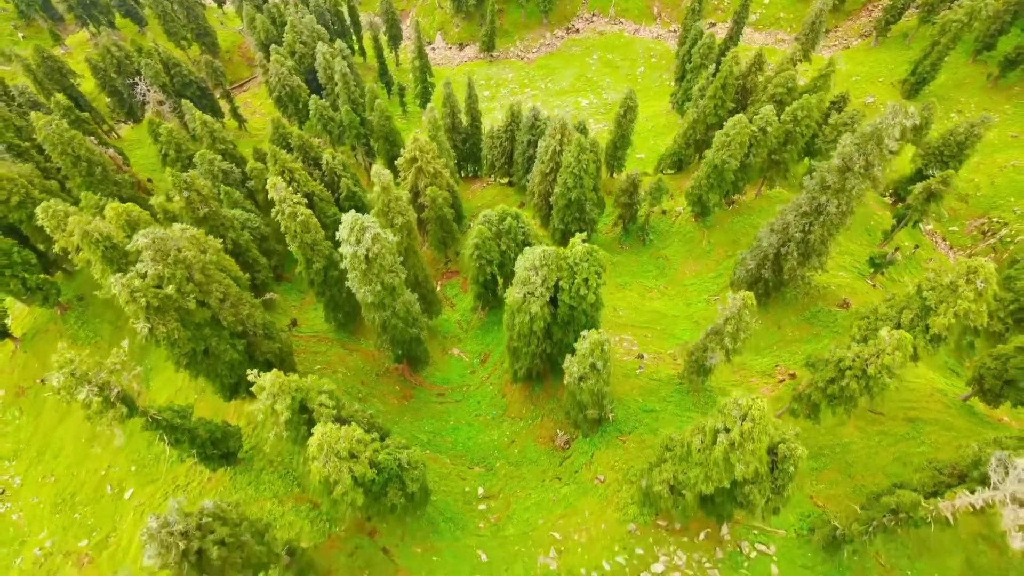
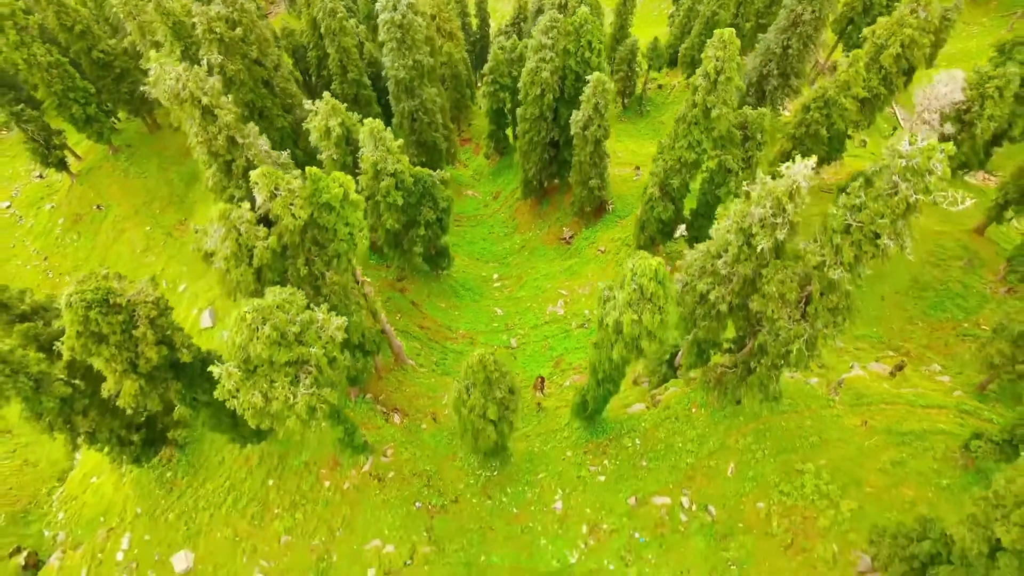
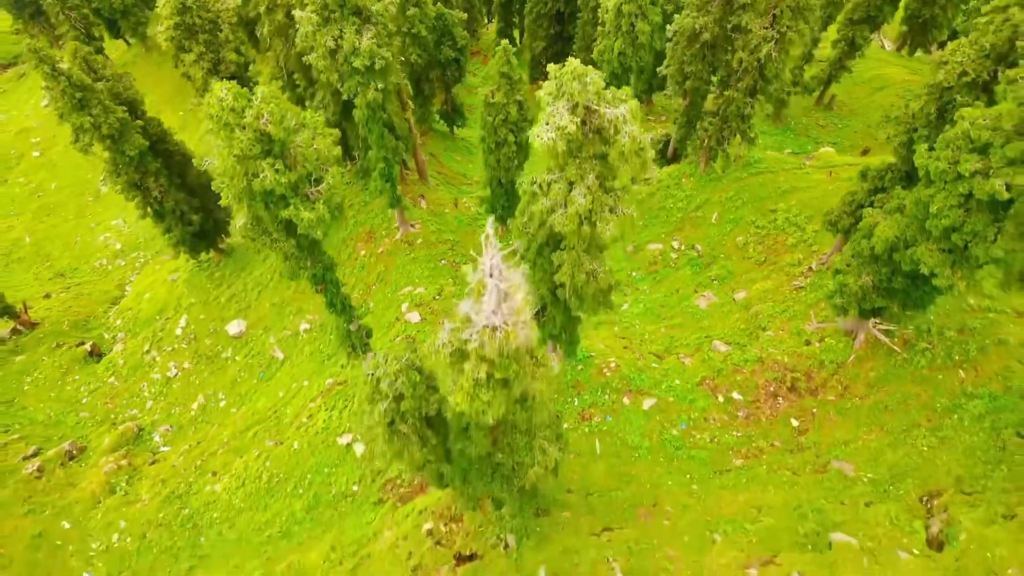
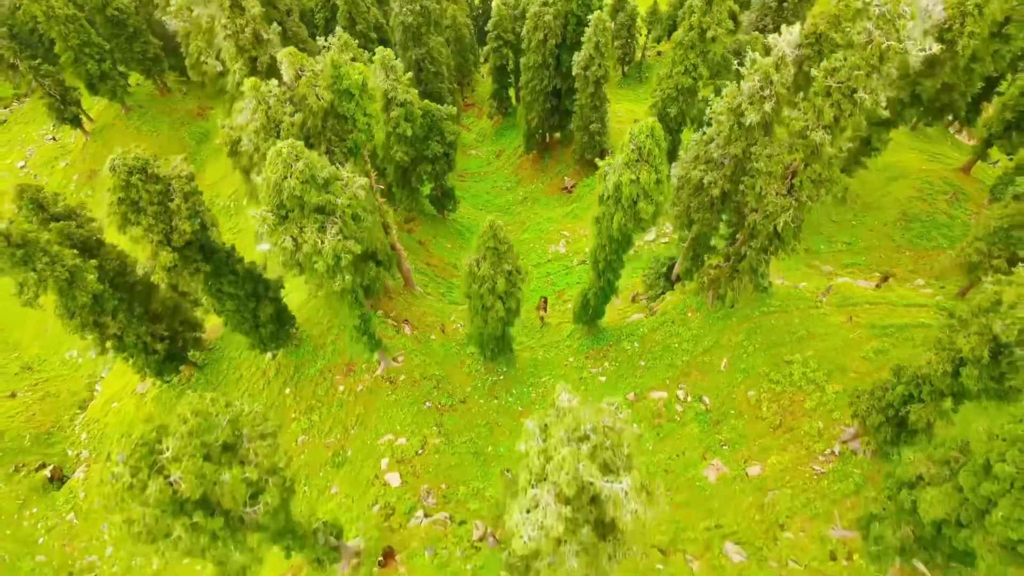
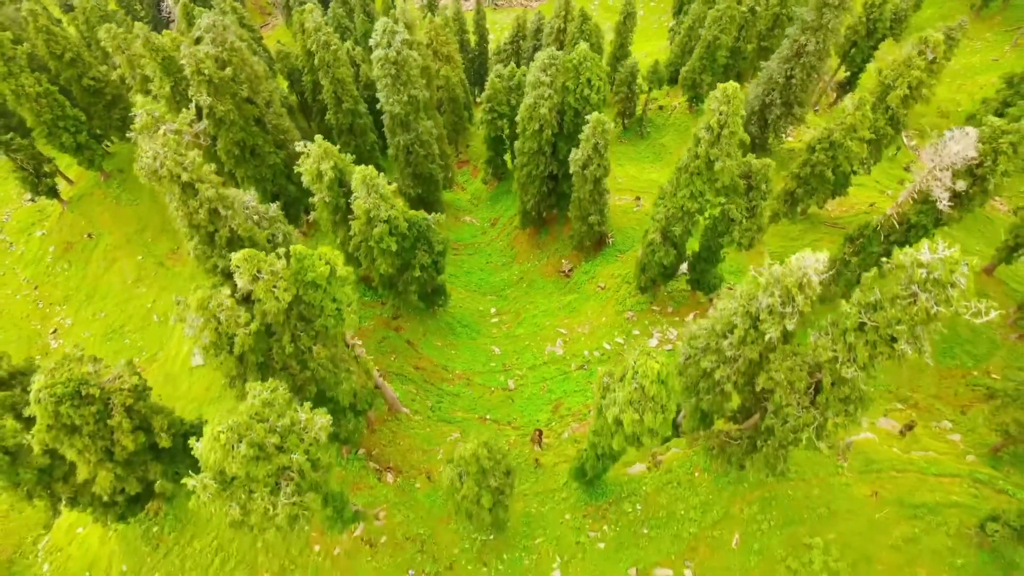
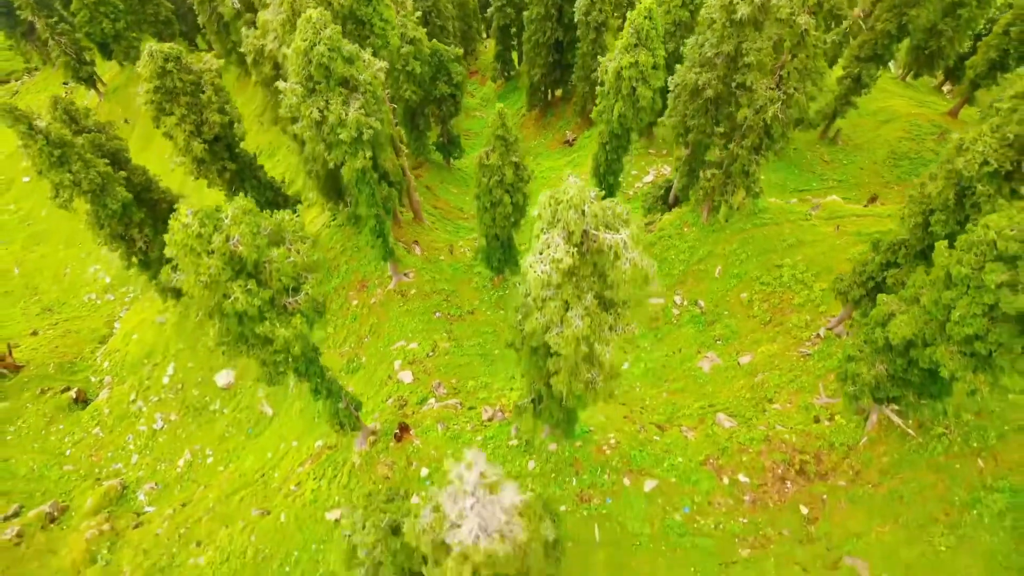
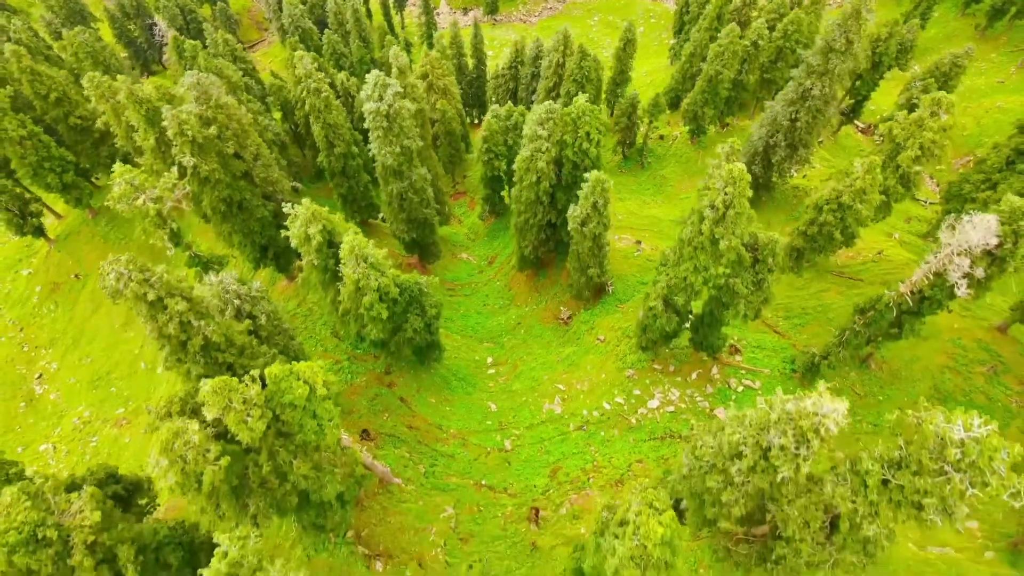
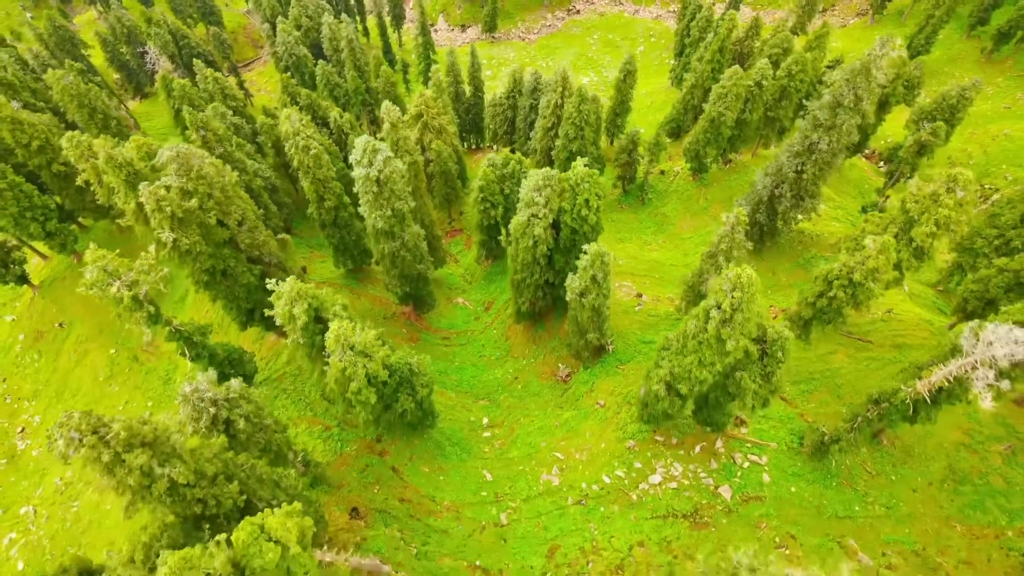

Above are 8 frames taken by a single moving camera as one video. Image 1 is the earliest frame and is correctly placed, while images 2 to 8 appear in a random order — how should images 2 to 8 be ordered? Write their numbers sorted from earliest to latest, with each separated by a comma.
8, 7, 5, 2, 4, 6, 3
